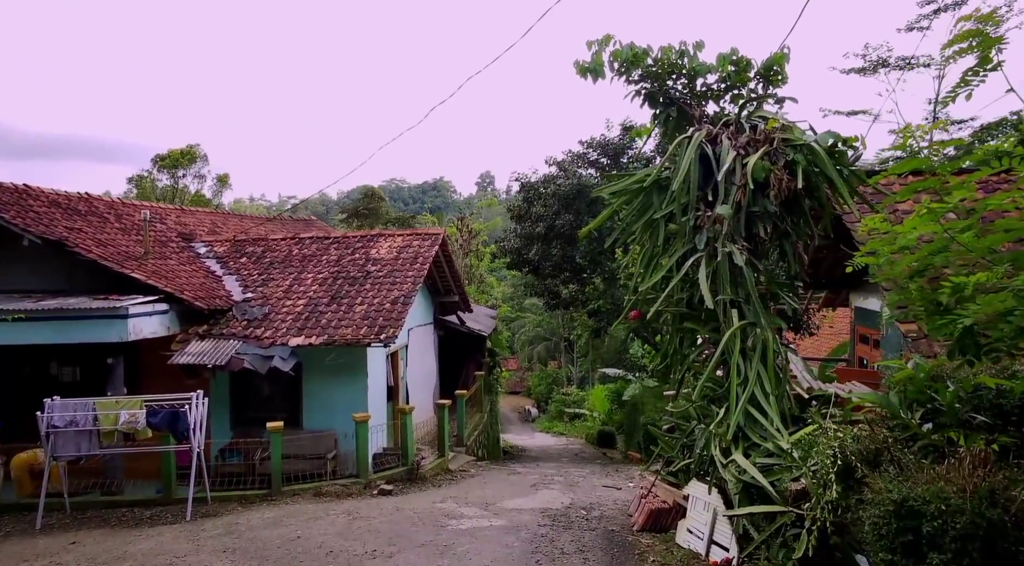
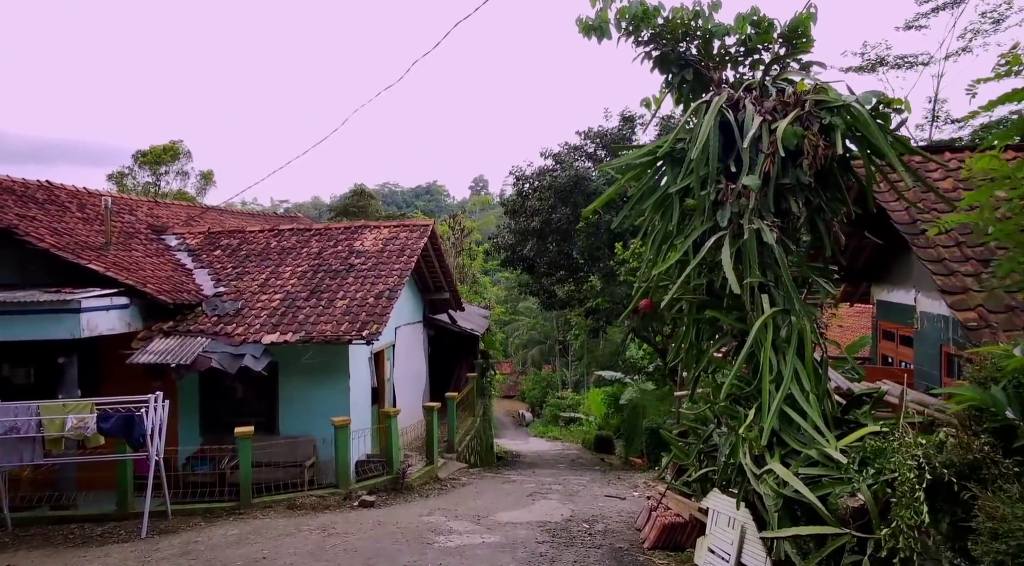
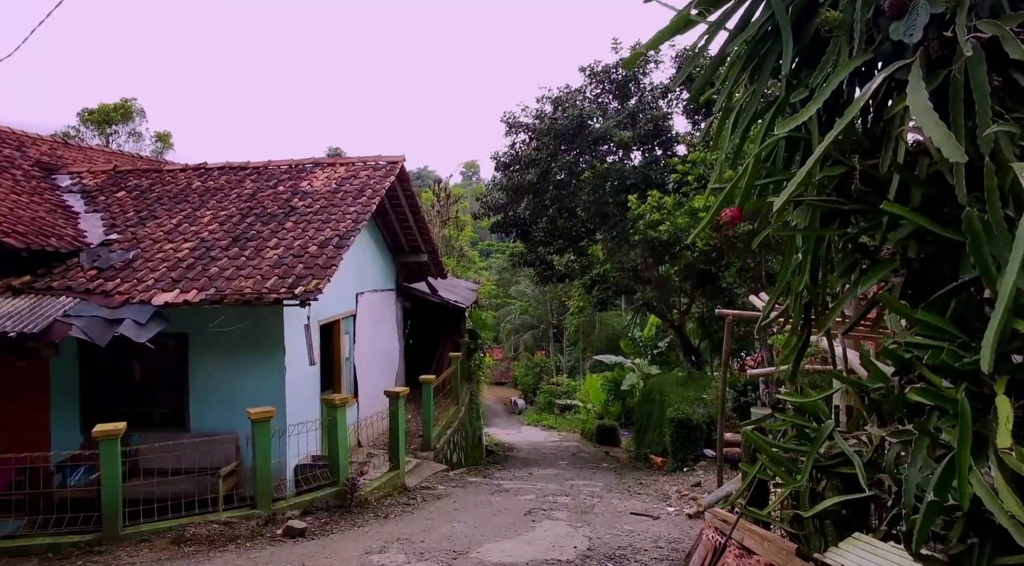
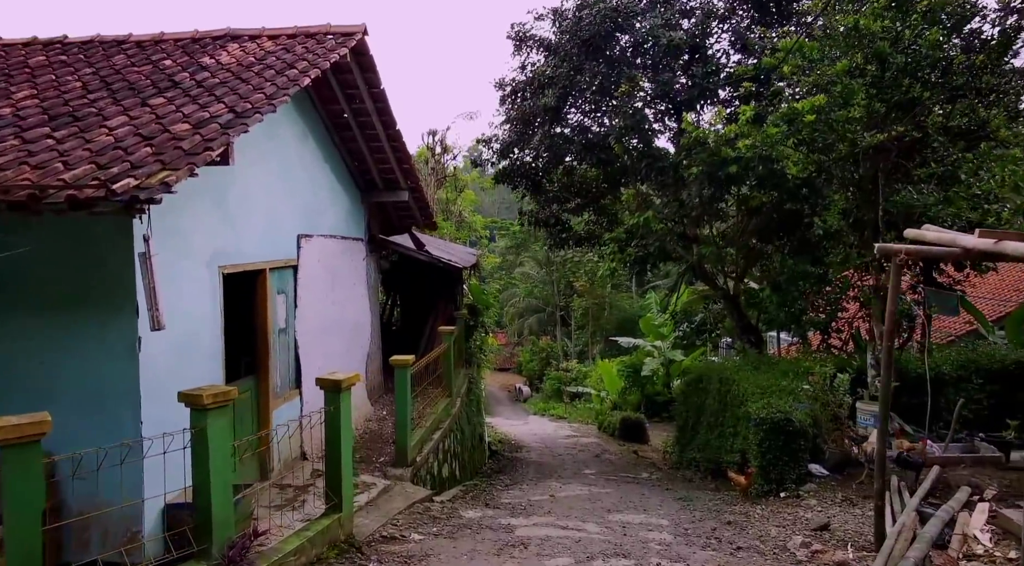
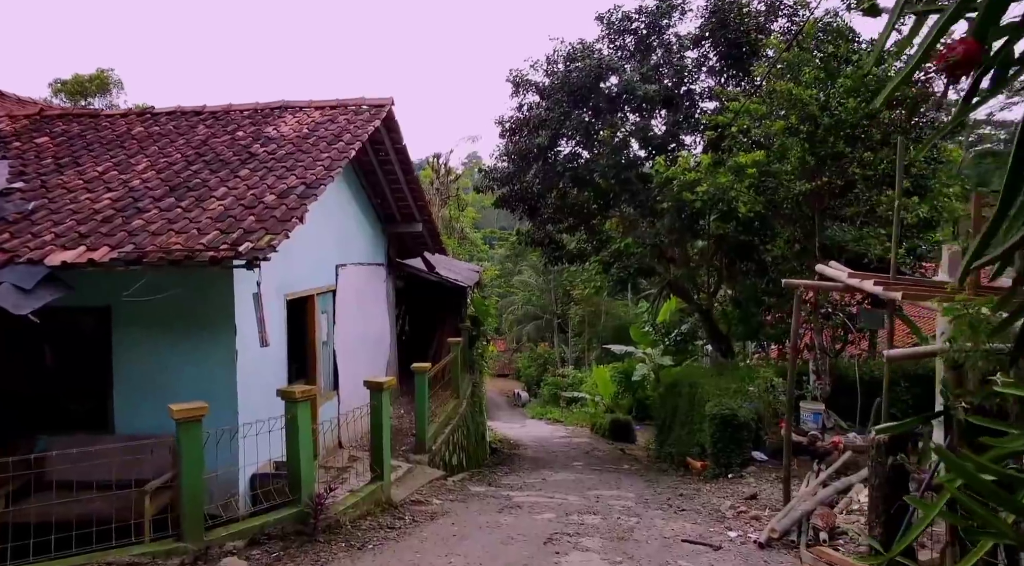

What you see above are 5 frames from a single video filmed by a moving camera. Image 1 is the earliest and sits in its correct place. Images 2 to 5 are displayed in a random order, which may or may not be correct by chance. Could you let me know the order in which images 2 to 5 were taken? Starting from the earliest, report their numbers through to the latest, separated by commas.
2, 3, 5, 4
